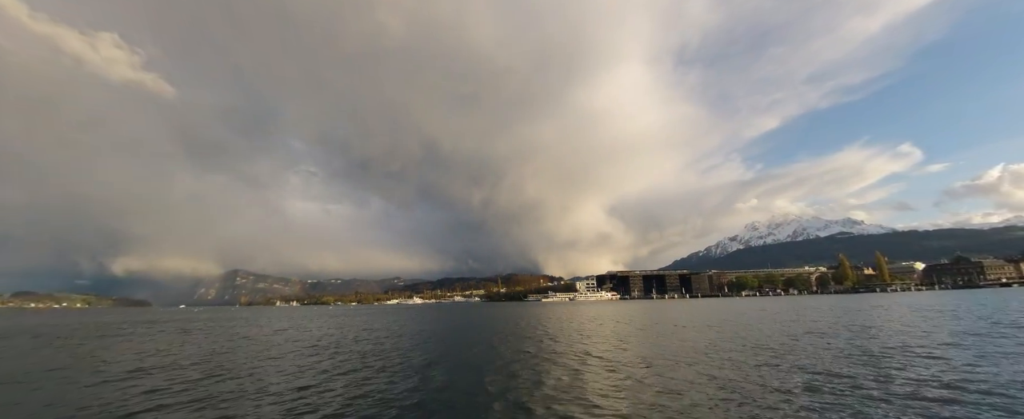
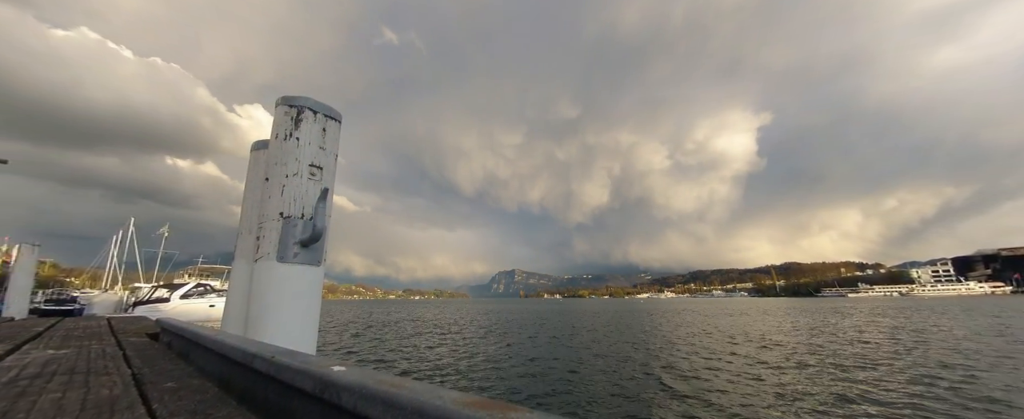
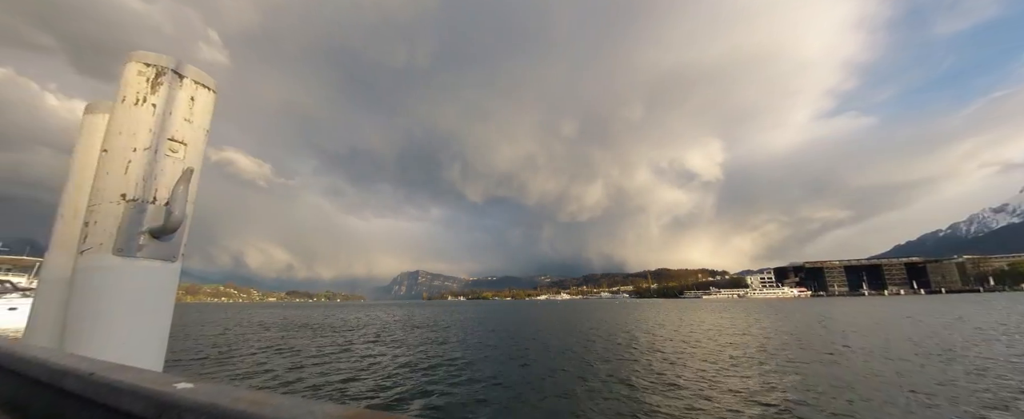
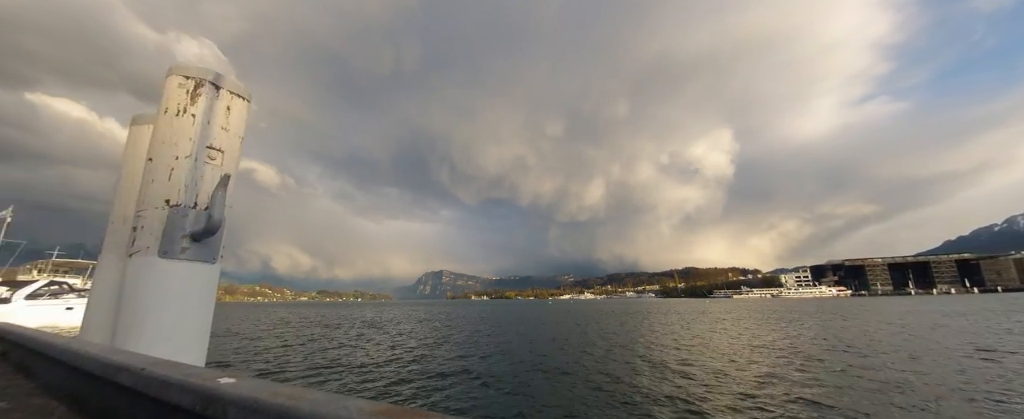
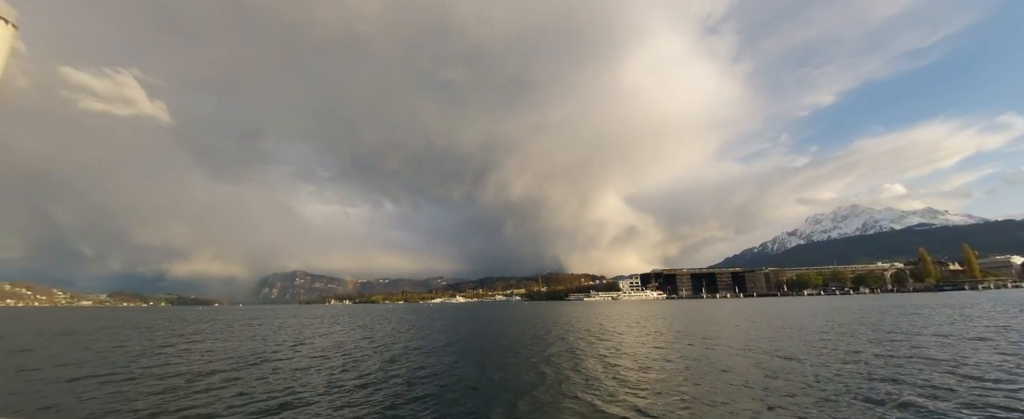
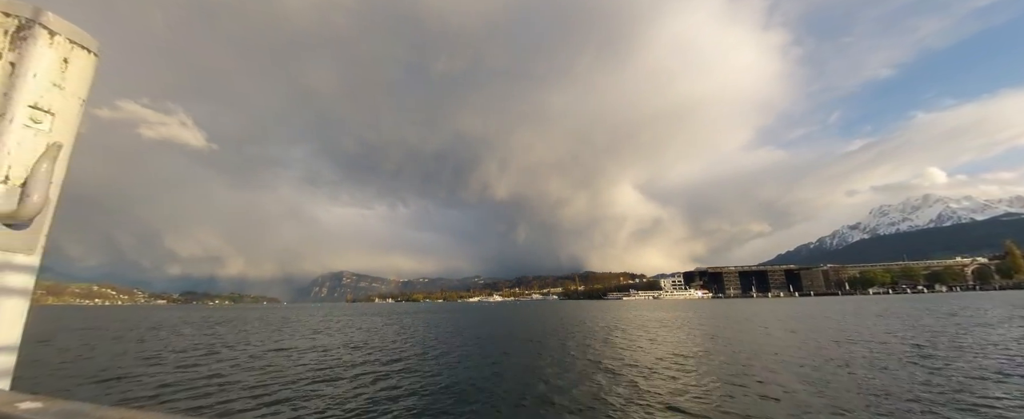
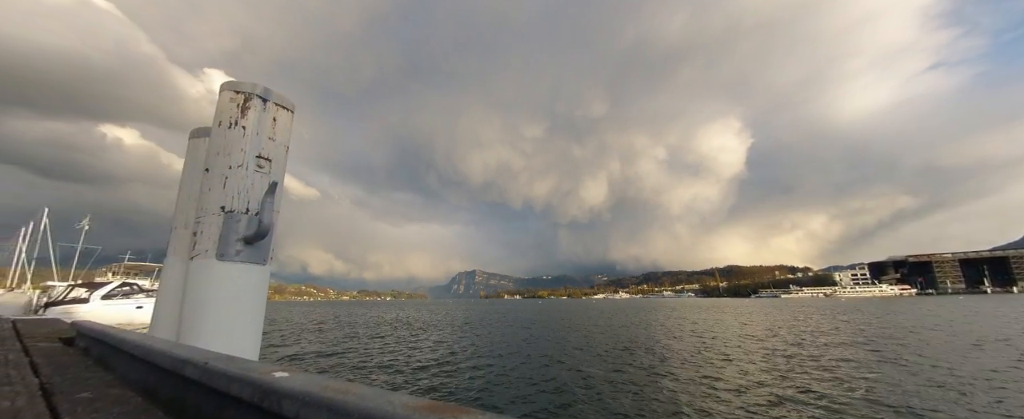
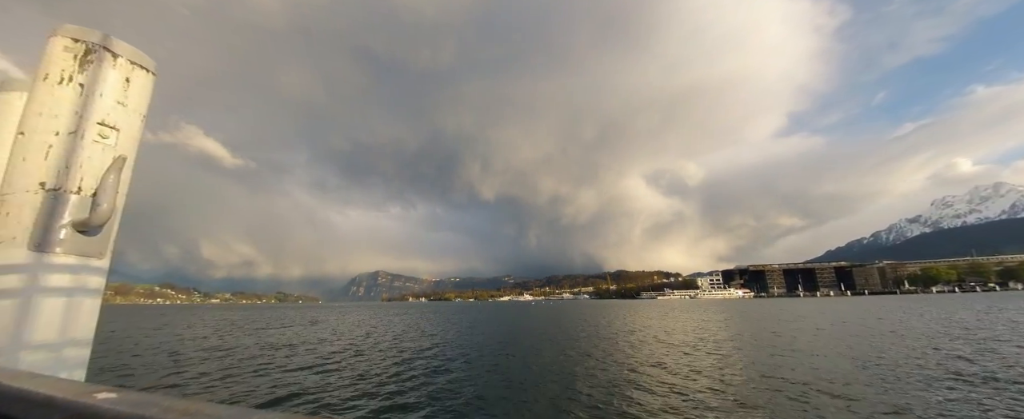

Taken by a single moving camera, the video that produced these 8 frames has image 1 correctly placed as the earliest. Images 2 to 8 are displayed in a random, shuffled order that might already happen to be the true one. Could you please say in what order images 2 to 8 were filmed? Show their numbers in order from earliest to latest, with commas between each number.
5, 6, 8, 3, 4, 7, 2
